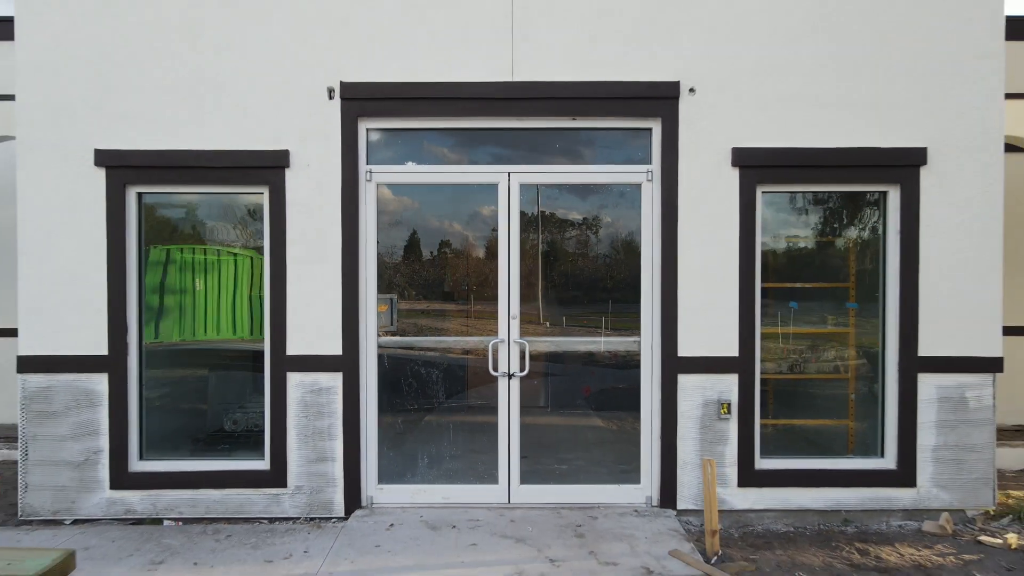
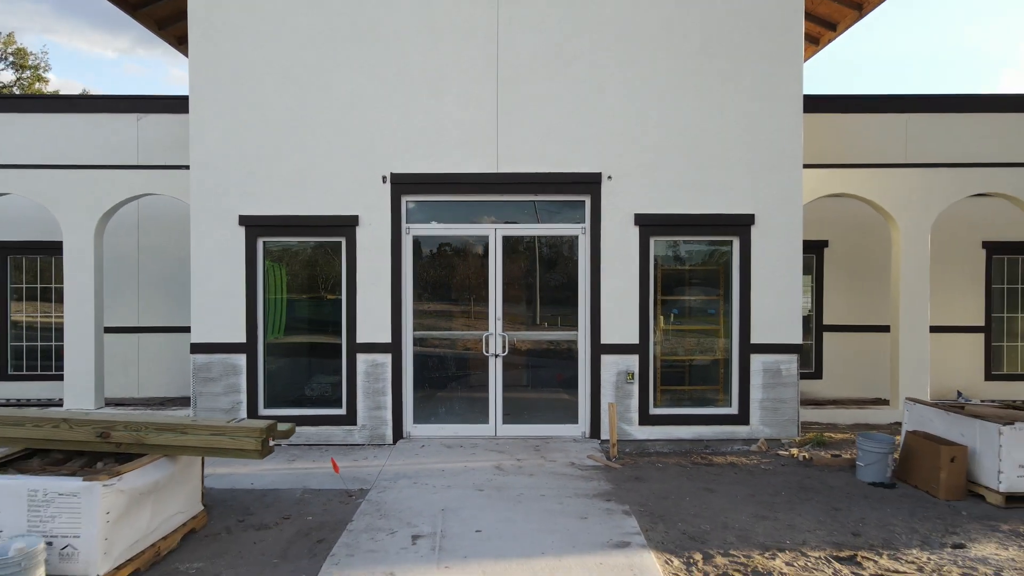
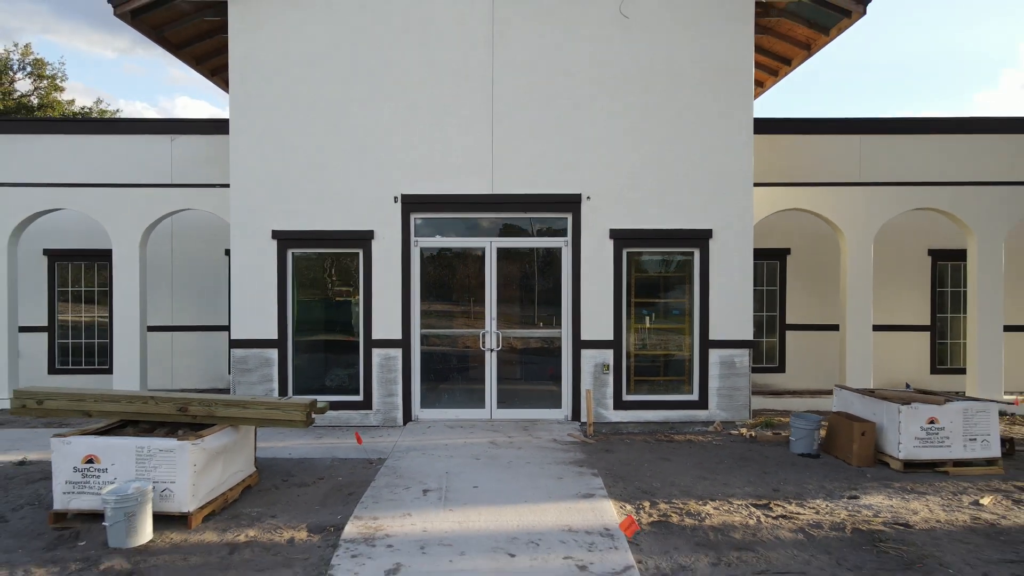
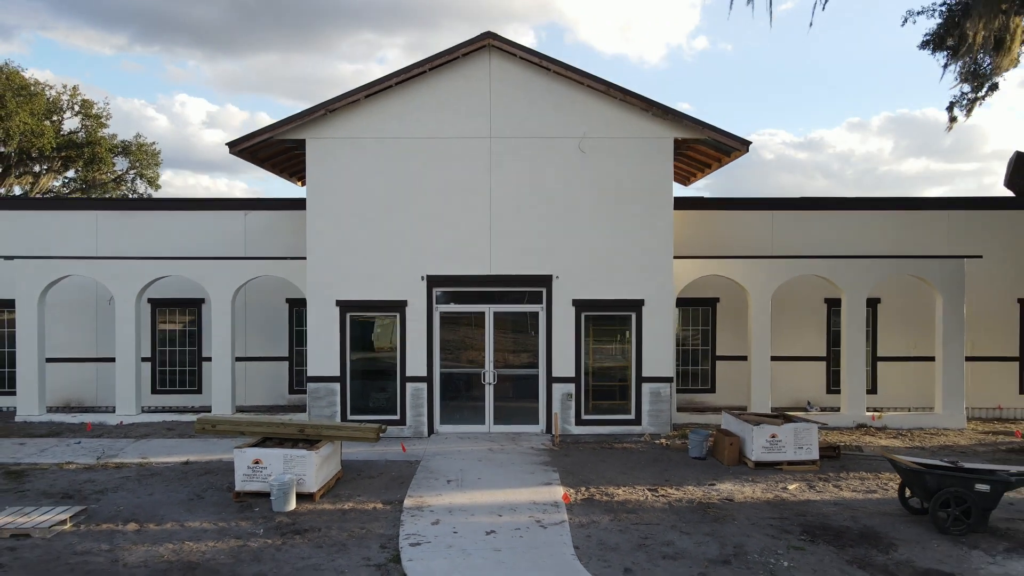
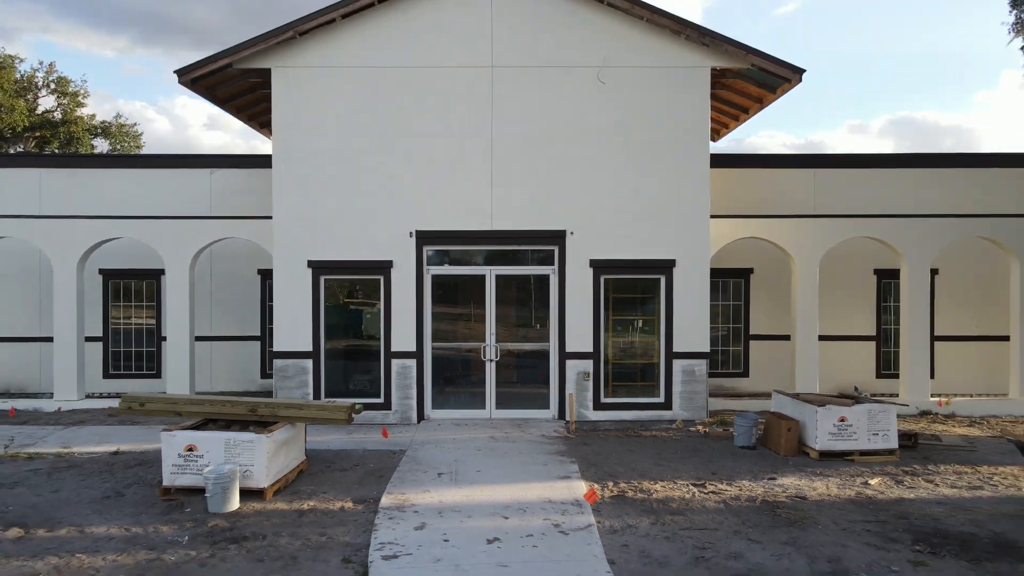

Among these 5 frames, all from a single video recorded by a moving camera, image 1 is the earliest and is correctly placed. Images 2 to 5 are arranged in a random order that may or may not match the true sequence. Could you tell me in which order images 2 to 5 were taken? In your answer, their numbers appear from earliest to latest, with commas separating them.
2, 3, 5, 4
